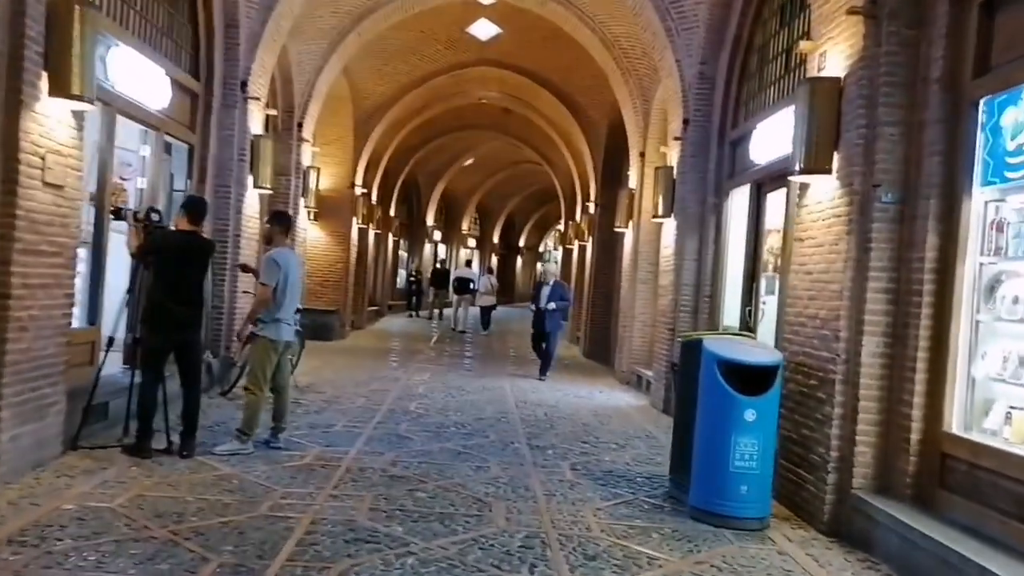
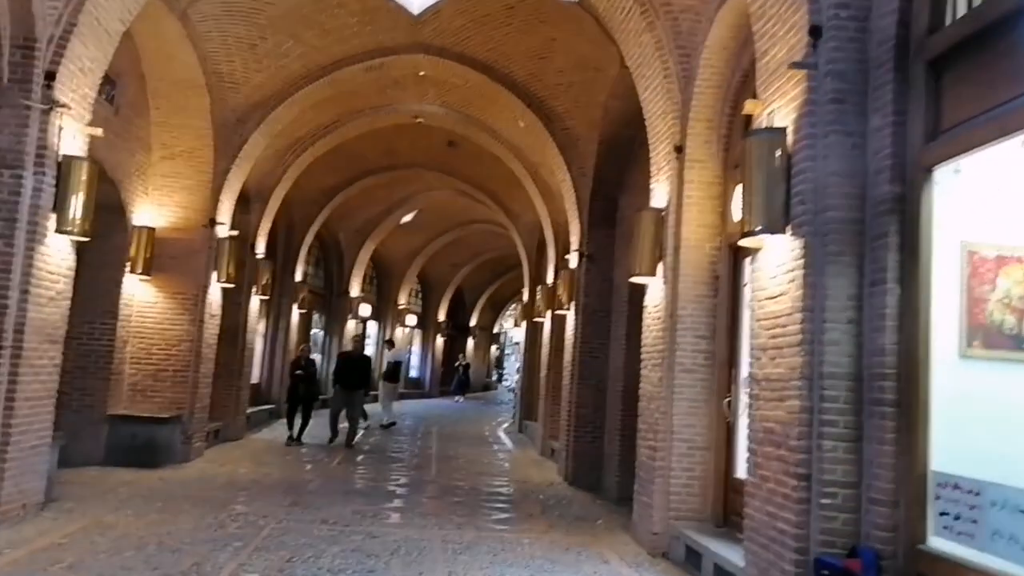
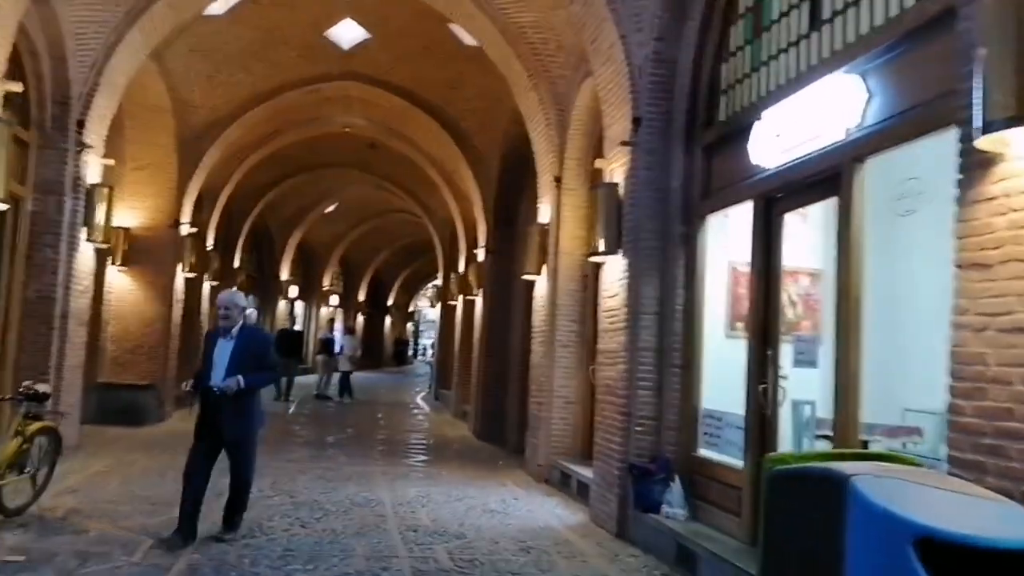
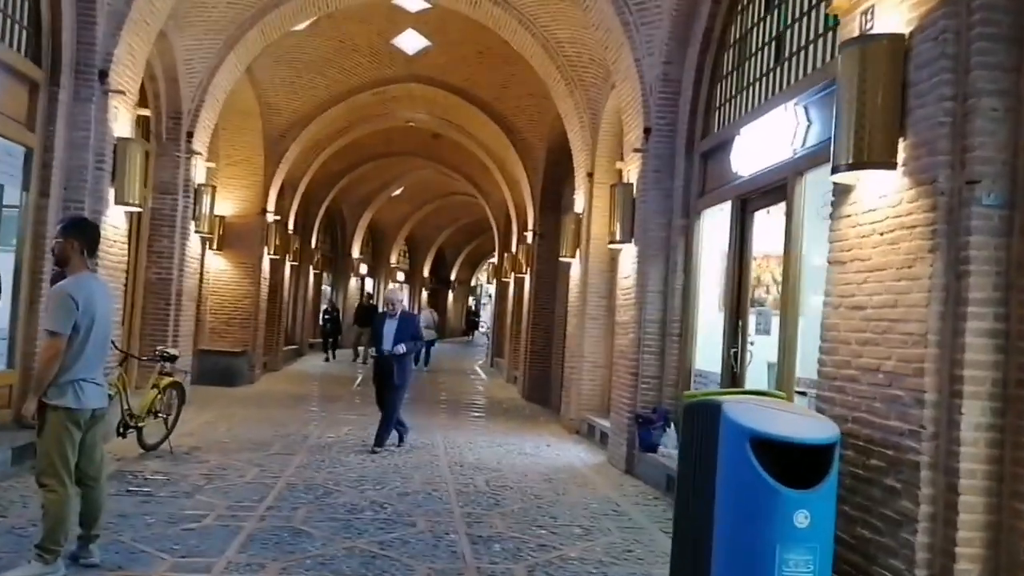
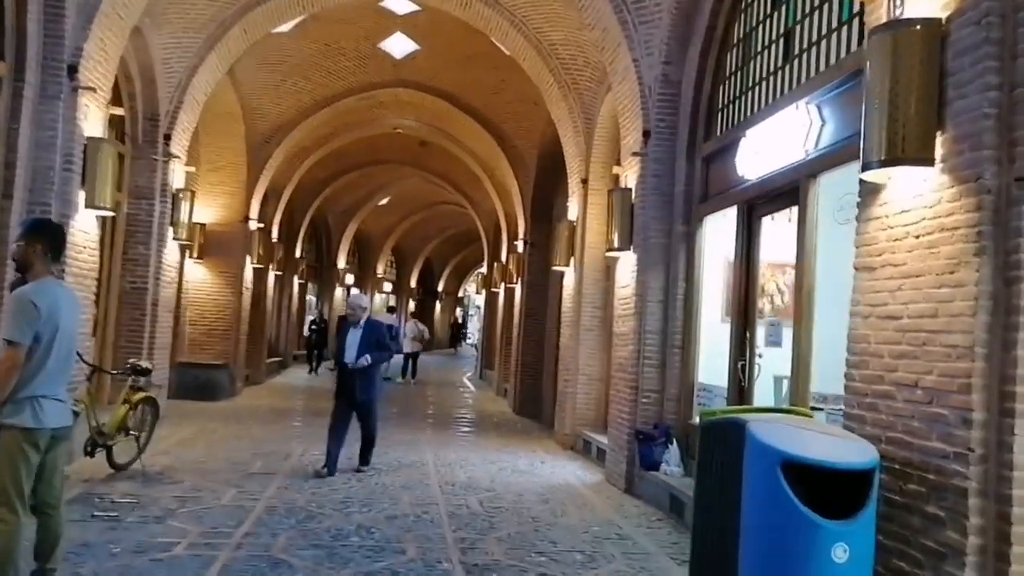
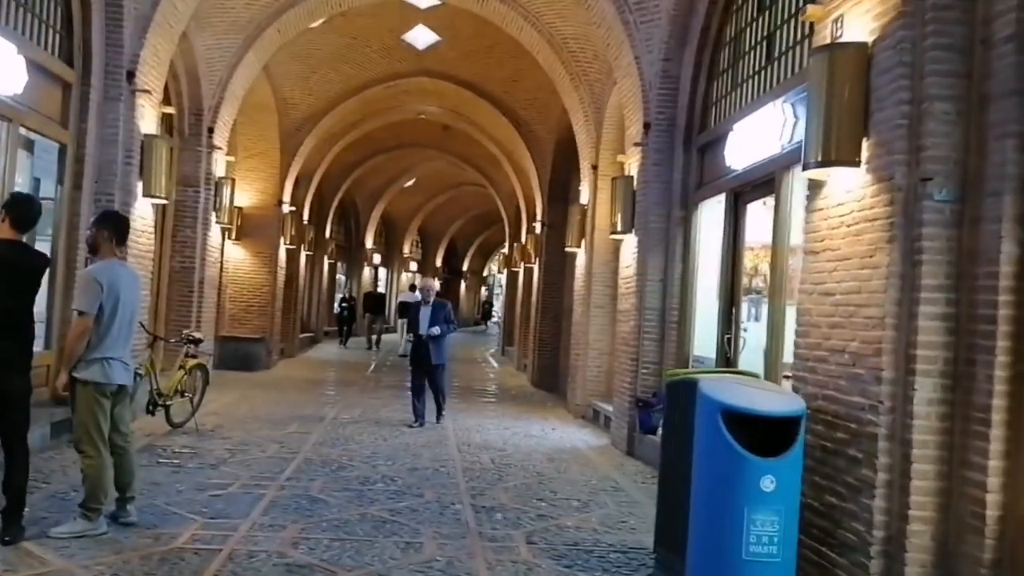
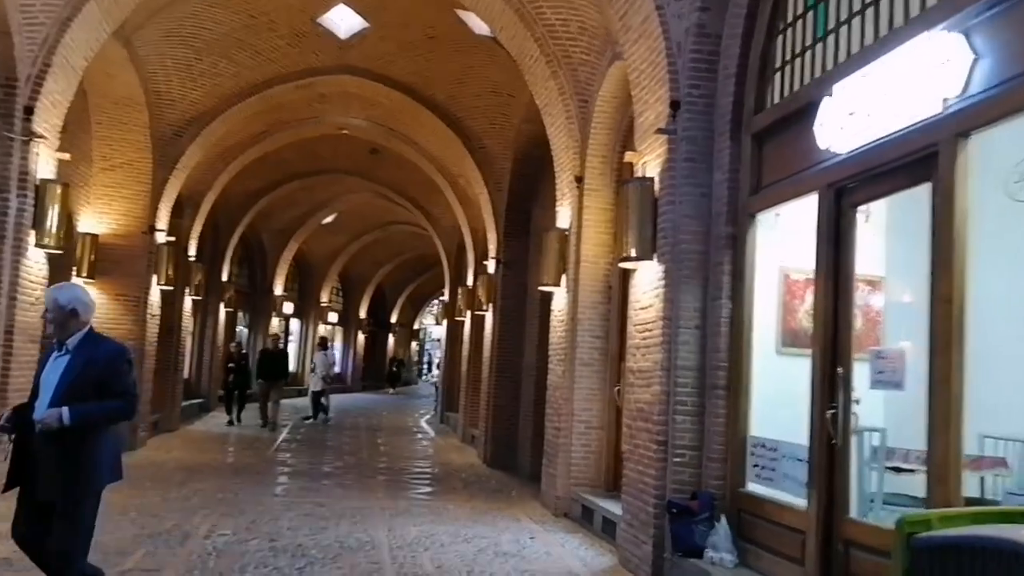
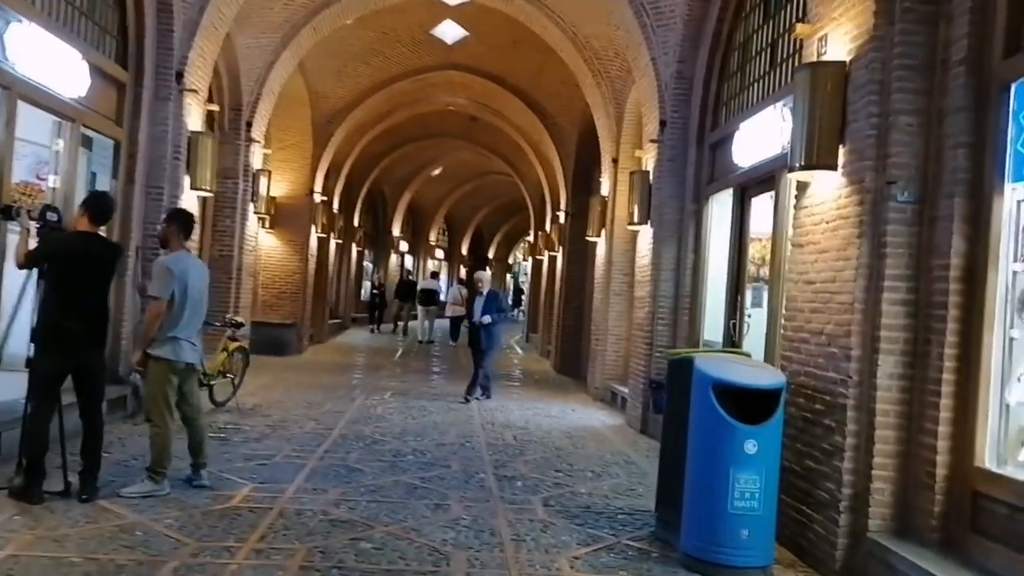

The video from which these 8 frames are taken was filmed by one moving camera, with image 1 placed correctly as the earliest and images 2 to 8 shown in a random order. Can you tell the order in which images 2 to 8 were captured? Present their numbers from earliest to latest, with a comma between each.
8, 6, 4, 5, 3, 7, 2
